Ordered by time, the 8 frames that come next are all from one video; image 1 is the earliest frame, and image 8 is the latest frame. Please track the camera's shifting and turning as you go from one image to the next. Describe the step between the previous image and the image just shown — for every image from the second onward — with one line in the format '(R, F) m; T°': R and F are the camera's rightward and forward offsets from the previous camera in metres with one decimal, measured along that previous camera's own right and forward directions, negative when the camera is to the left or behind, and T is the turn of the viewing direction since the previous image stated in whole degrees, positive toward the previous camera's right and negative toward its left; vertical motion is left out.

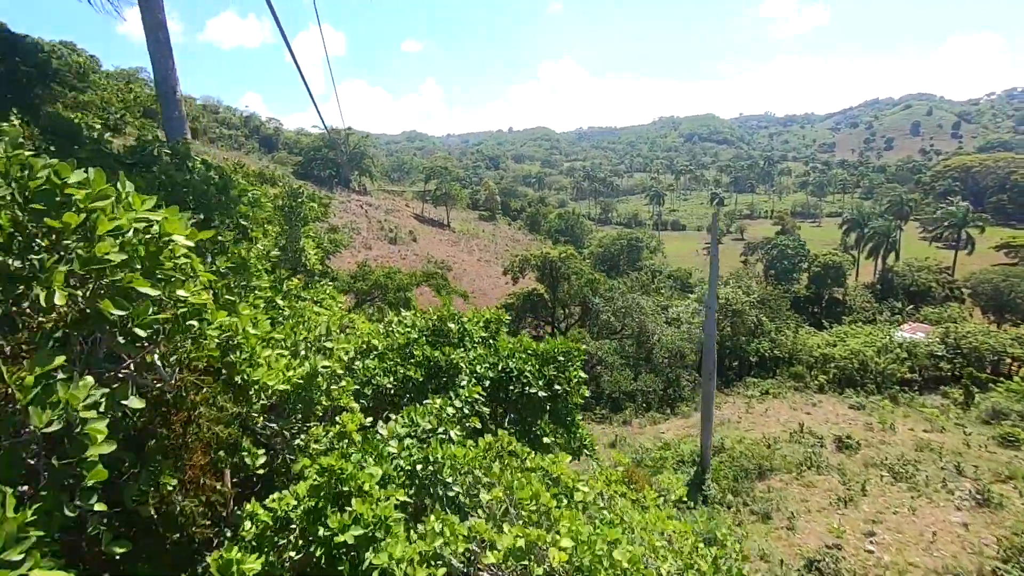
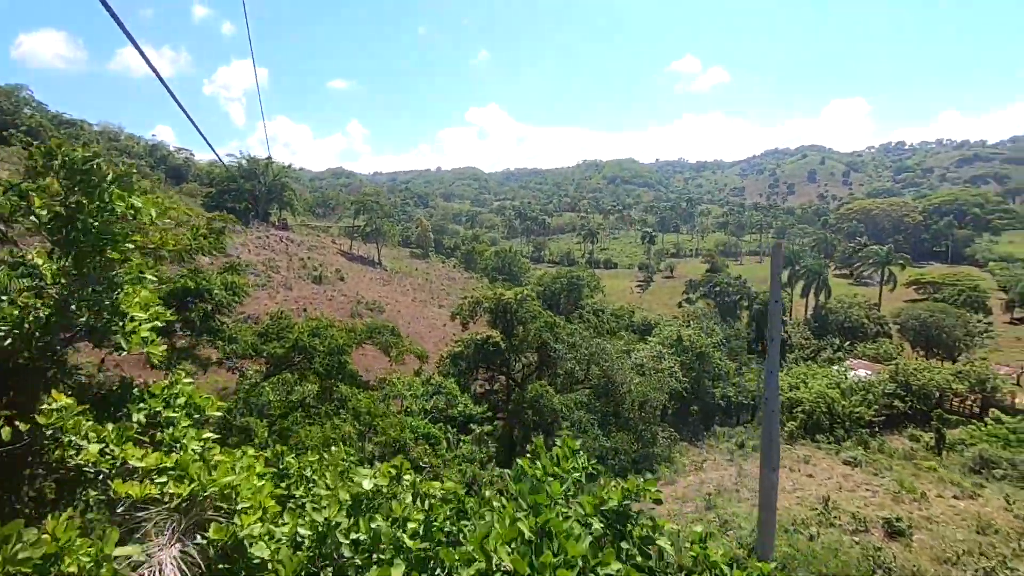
(-0.8, +3.1) m; +8°
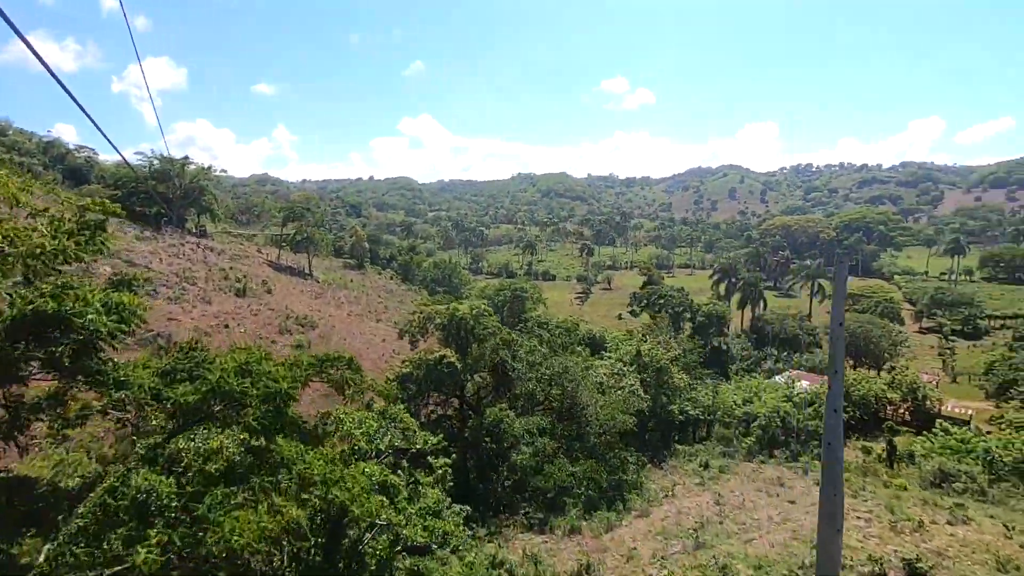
(-0.8, +1.8) m; +7°
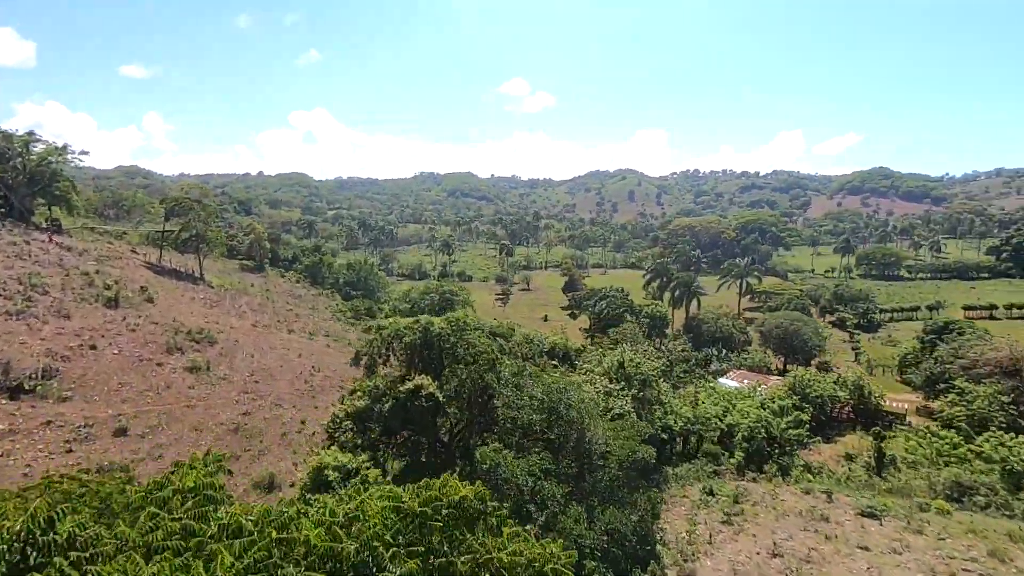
(-2.4, +4.1) m; +10°
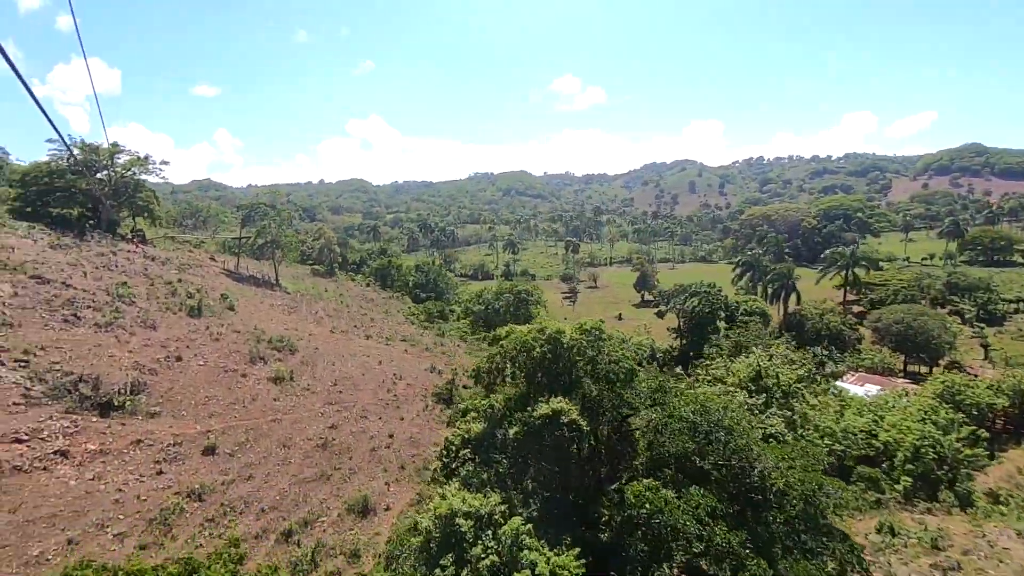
(-2.1, +2.5) m; -6°
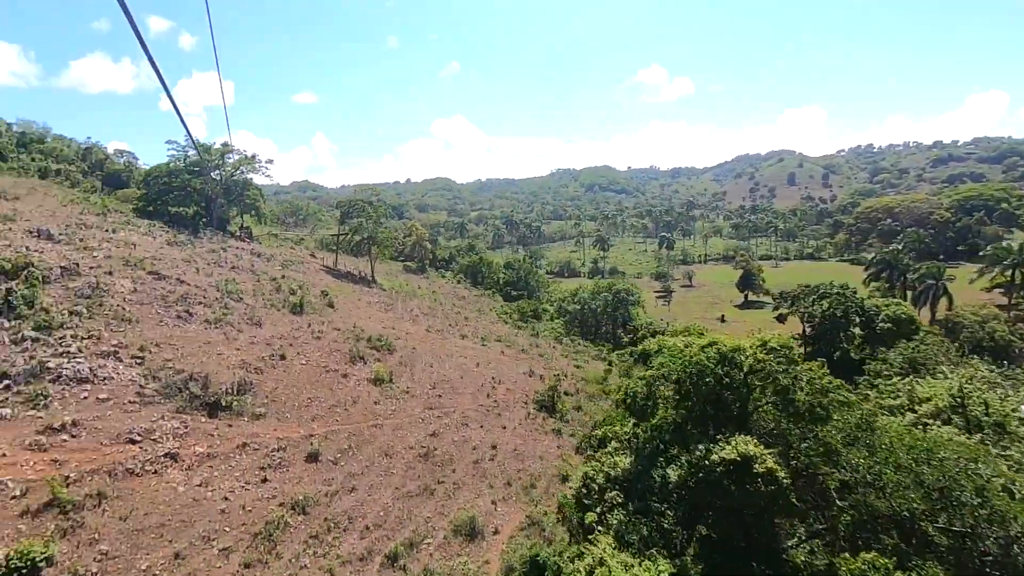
(-1.5, +2.2) m; -8°
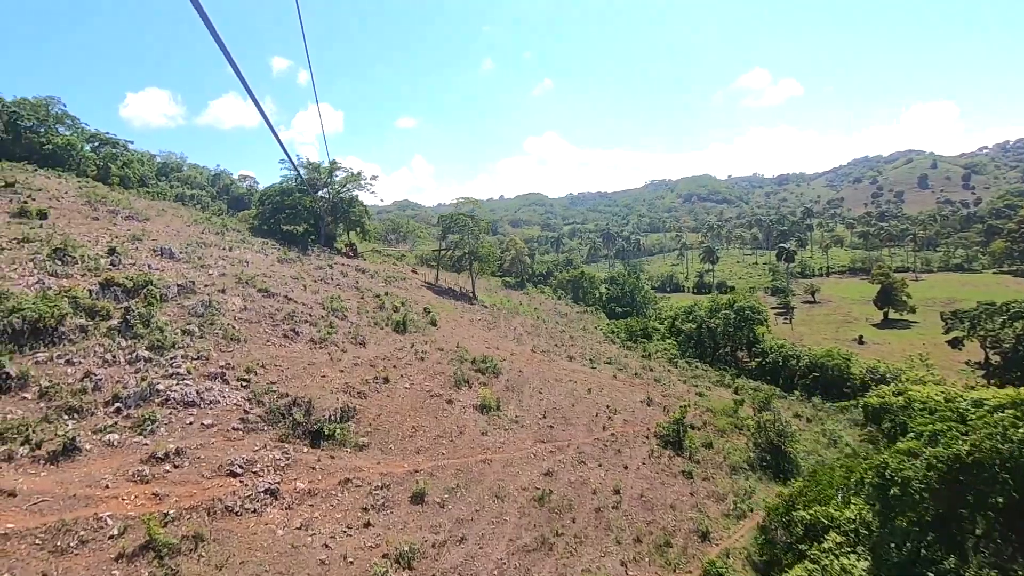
(-1.2, +2.5) m; -10°
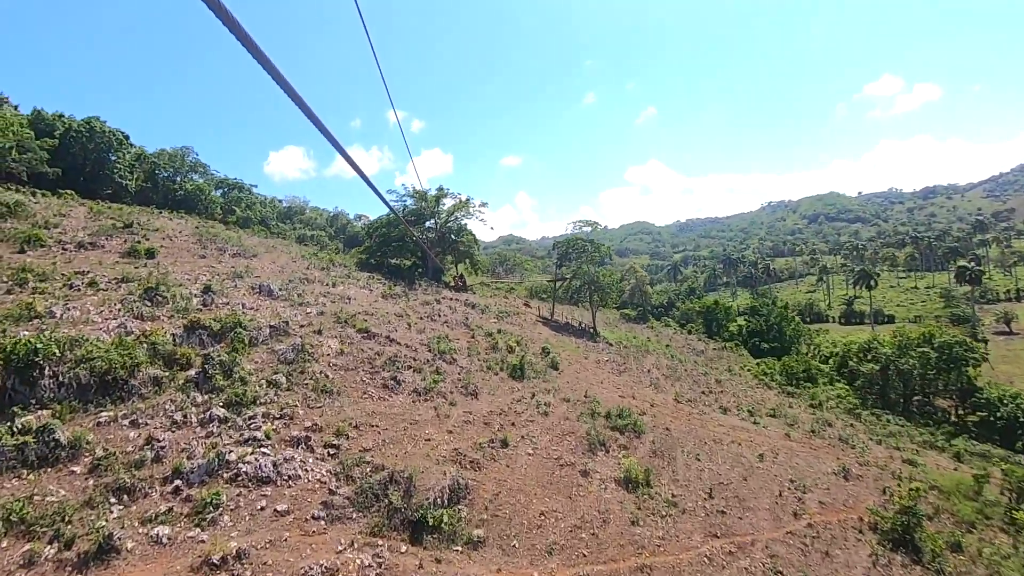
(-1.4, +4.7) m; -11°
